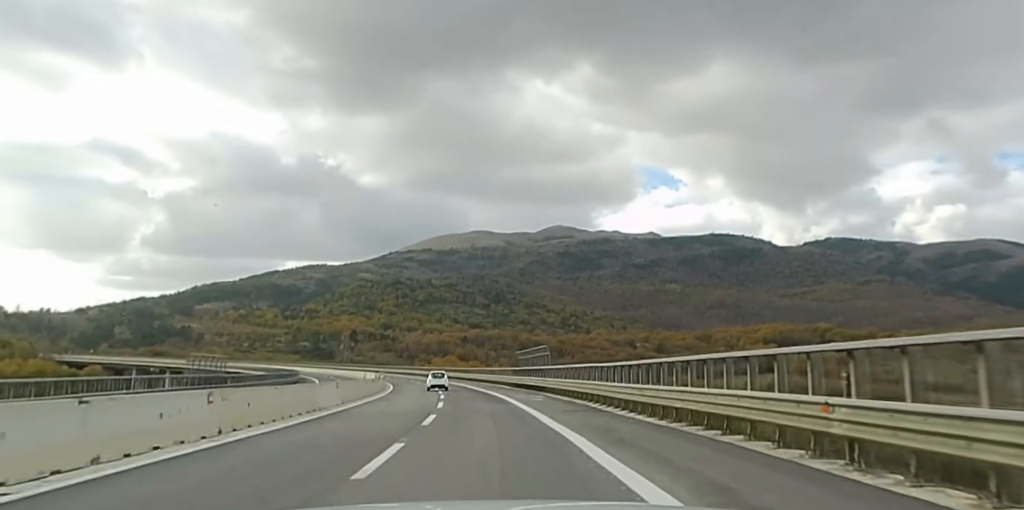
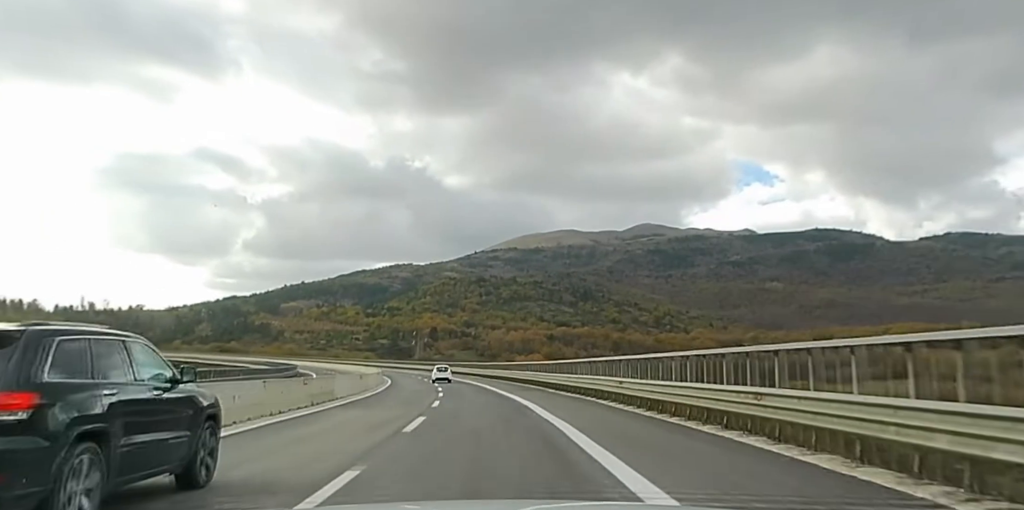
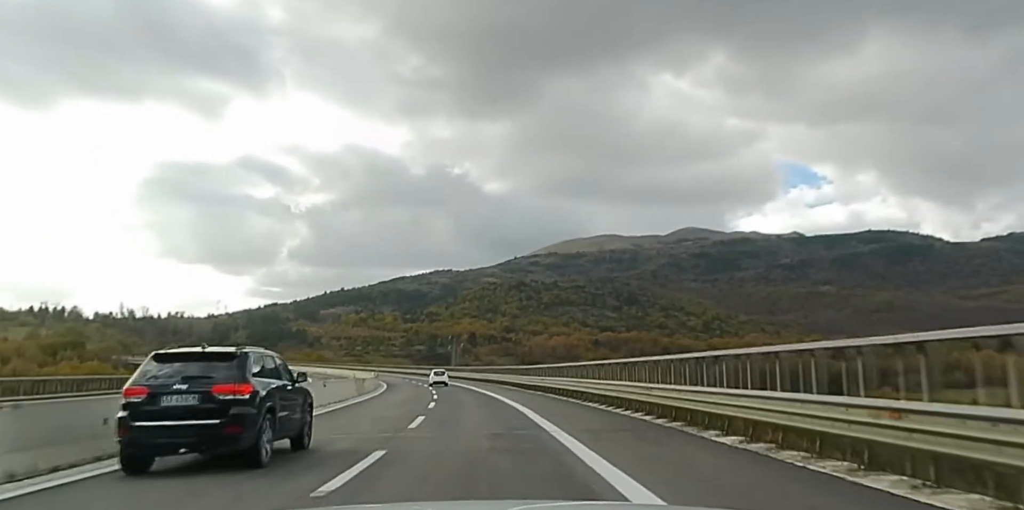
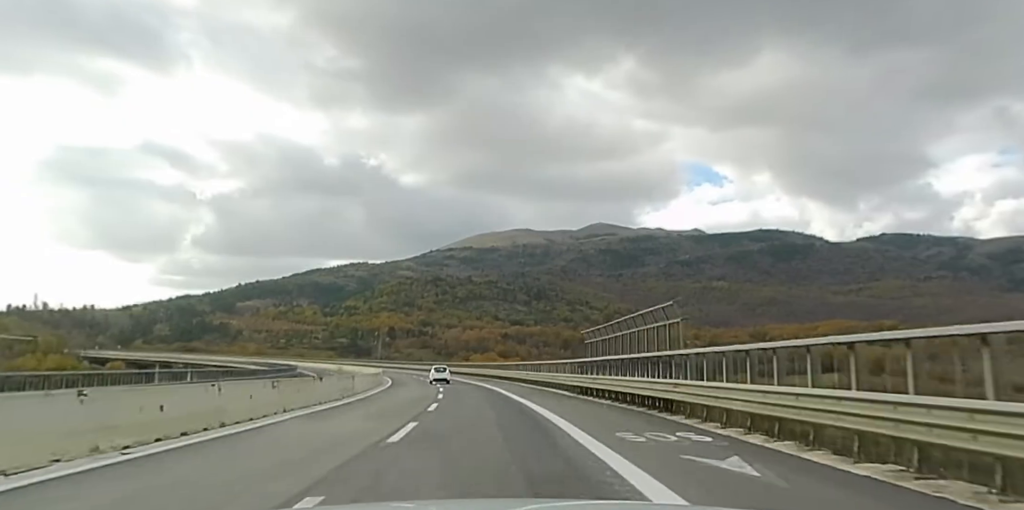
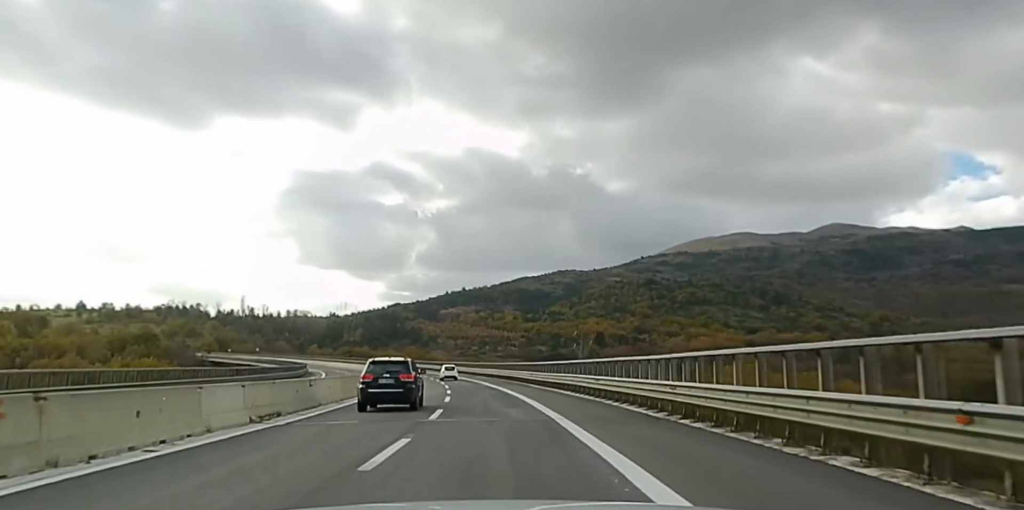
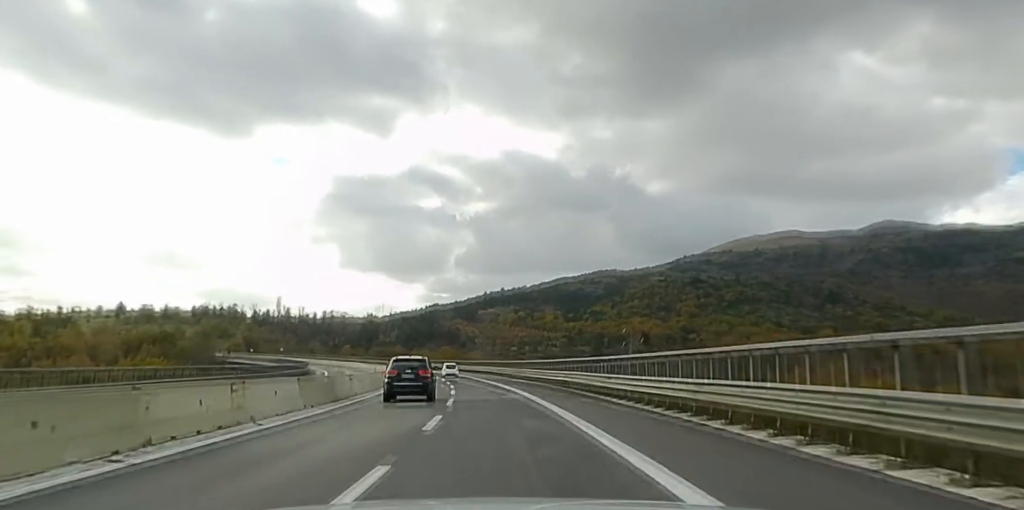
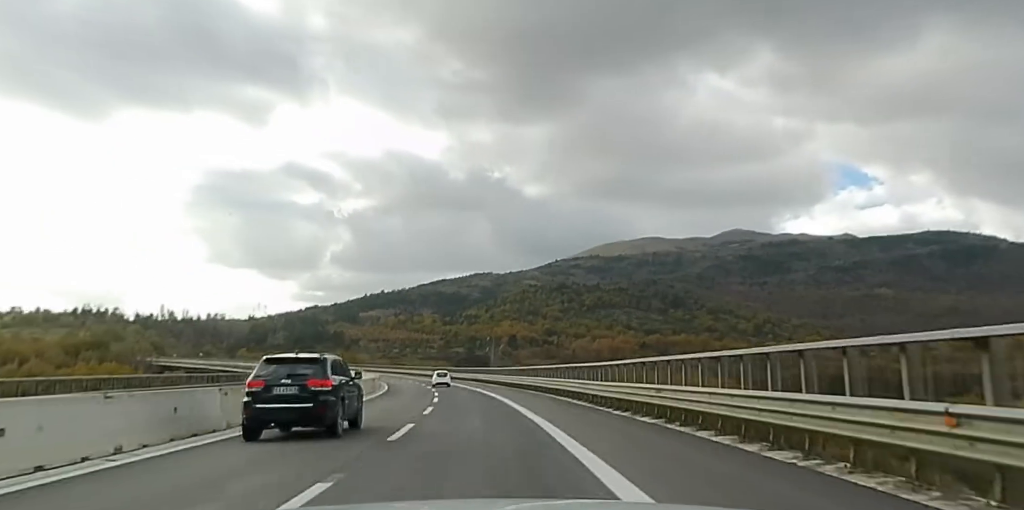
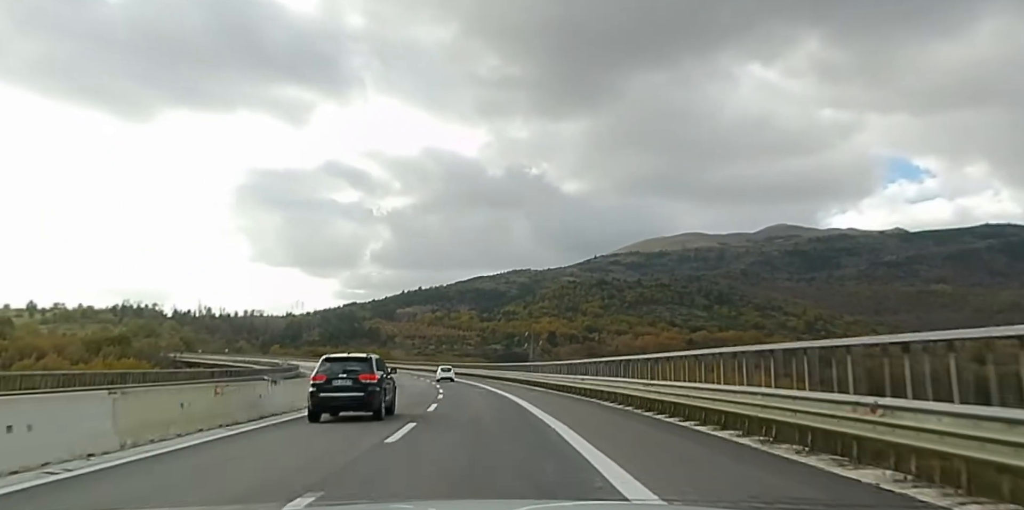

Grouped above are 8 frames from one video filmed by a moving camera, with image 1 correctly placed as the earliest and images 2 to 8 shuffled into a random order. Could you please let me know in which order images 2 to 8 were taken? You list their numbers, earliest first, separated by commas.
4, 2, 3, 7, 8, 5, 6
